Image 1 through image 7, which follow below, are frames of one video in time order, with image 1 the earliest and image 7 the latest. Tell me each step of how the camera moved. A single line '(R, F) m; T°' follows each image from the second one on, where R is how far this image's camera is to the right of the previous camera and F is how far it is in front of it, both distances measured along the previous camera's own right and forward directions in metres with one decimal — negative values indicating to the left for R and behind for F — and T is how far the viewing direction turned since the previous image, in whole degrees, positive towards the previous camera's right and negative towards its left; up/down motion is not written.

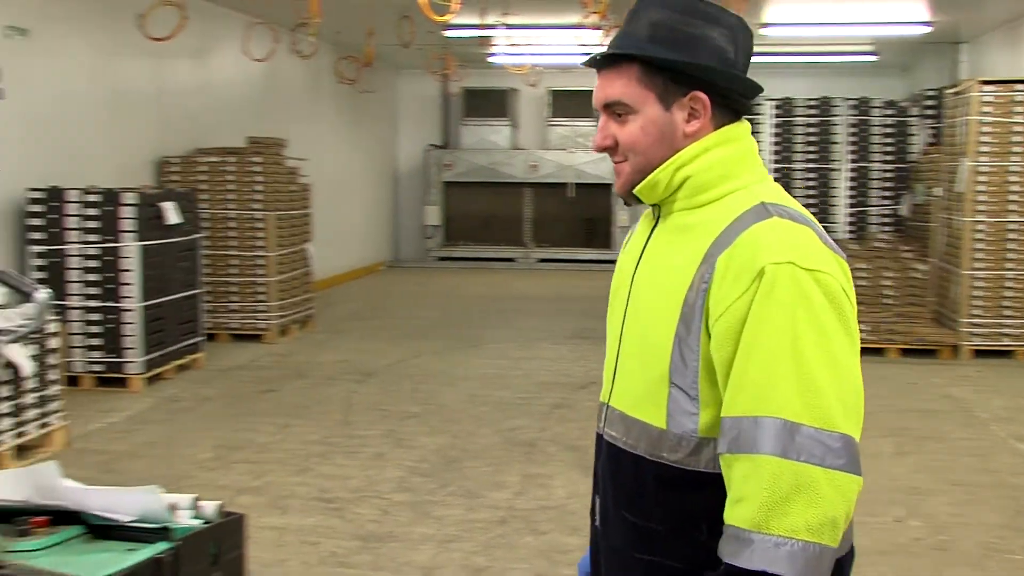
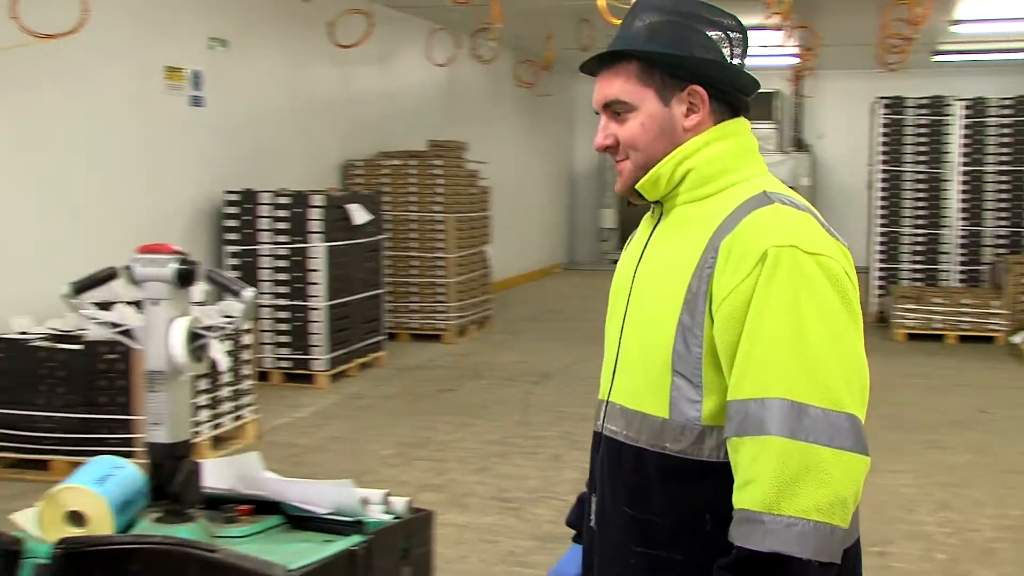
(-0.3, 0.0) m; -6°
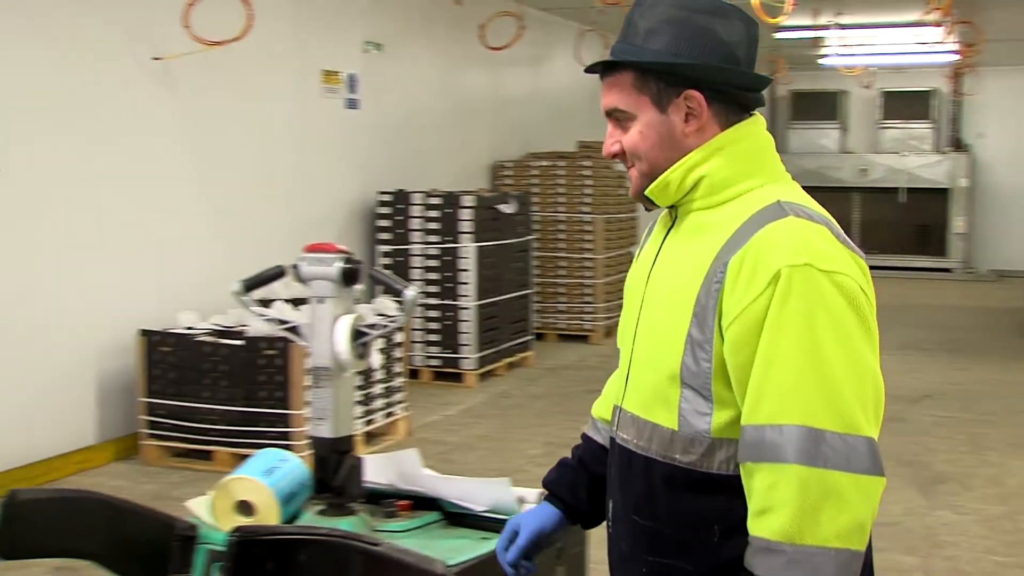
(-0.3, 0.0) m; -5°
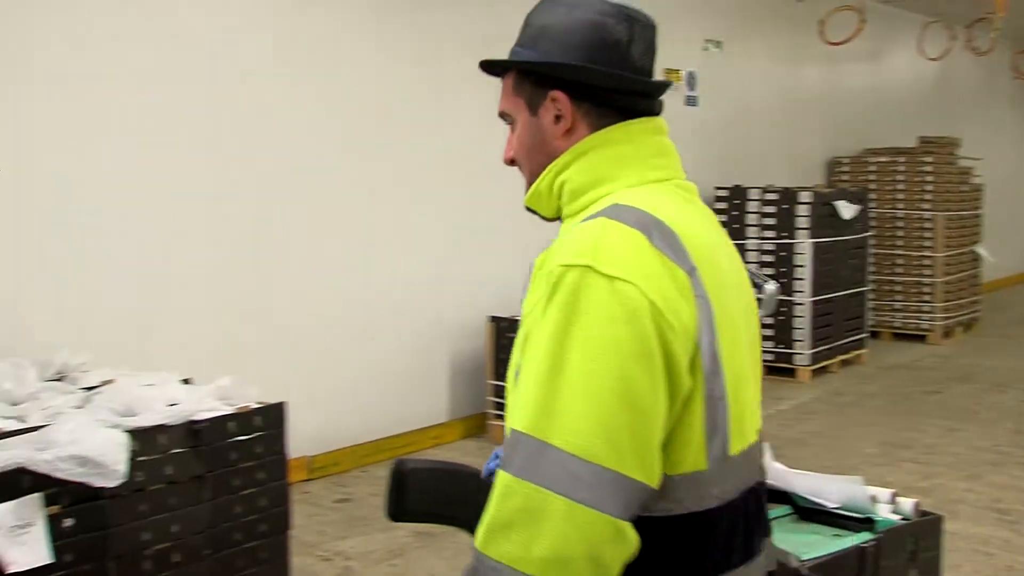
(-0.6, -0.1) m; -11°
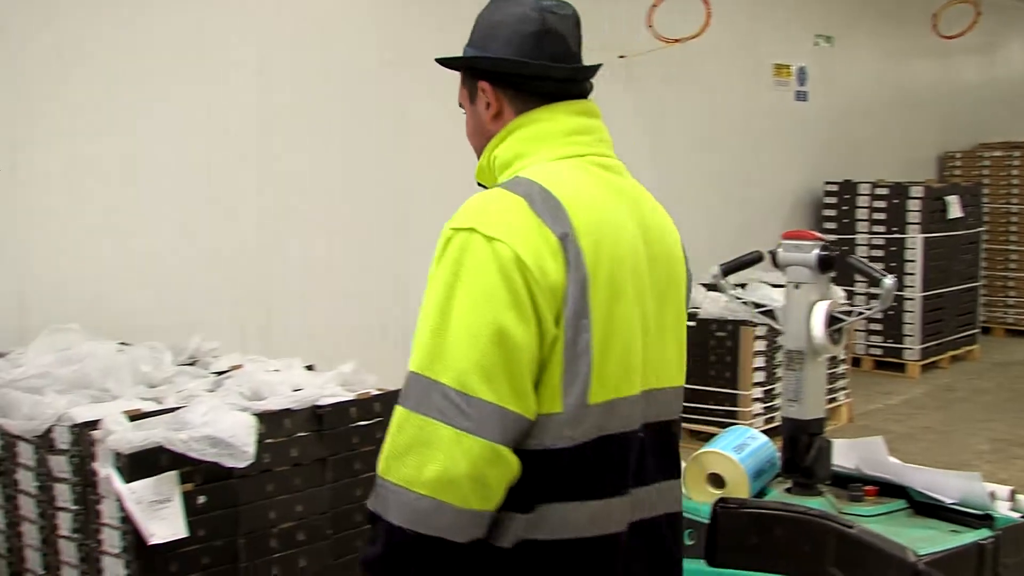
(-0.2, -0.1) m; -4°
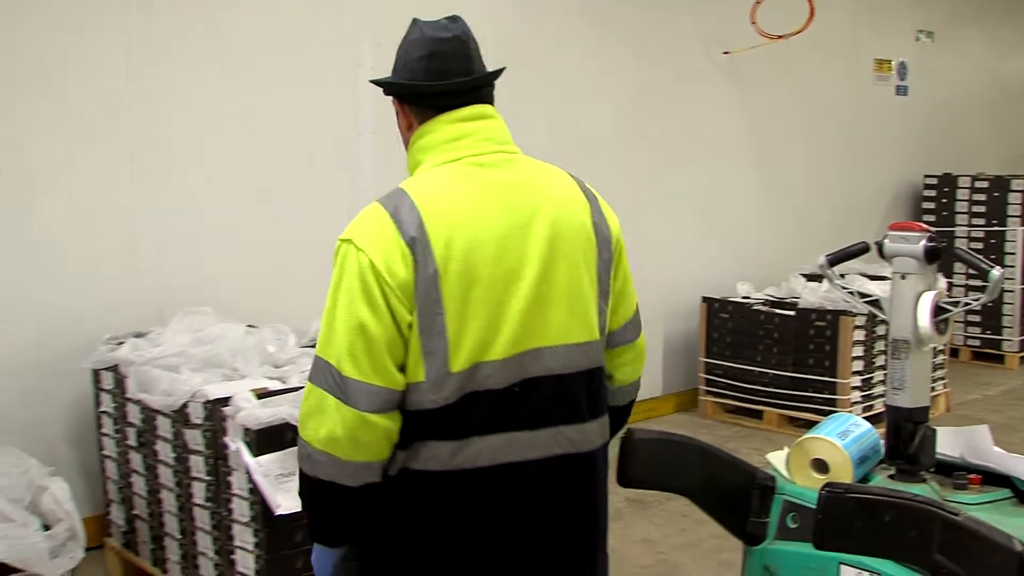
(-0.2, -0.1) m; -4°
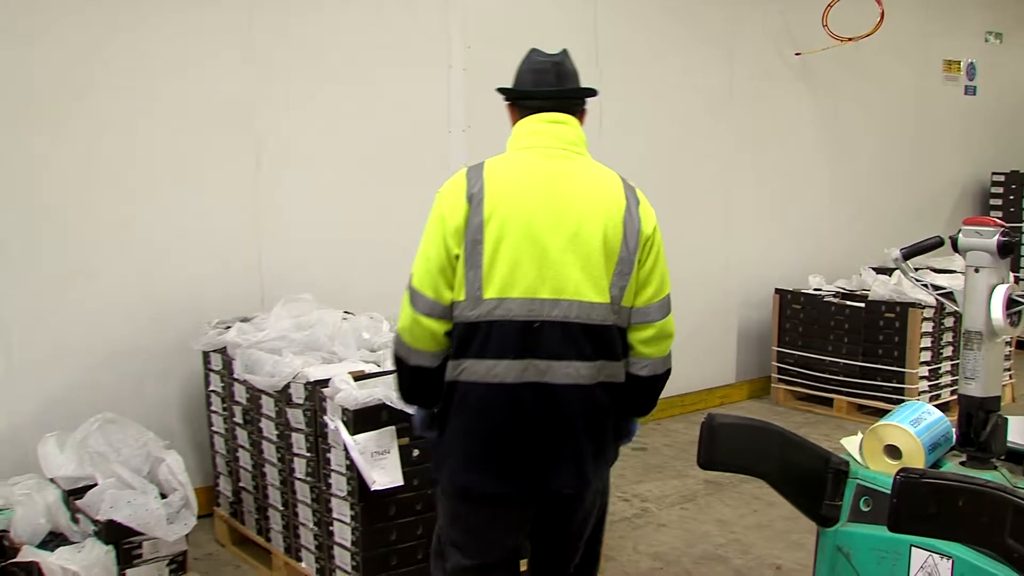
(-0.2, -0.2) m; -2°
